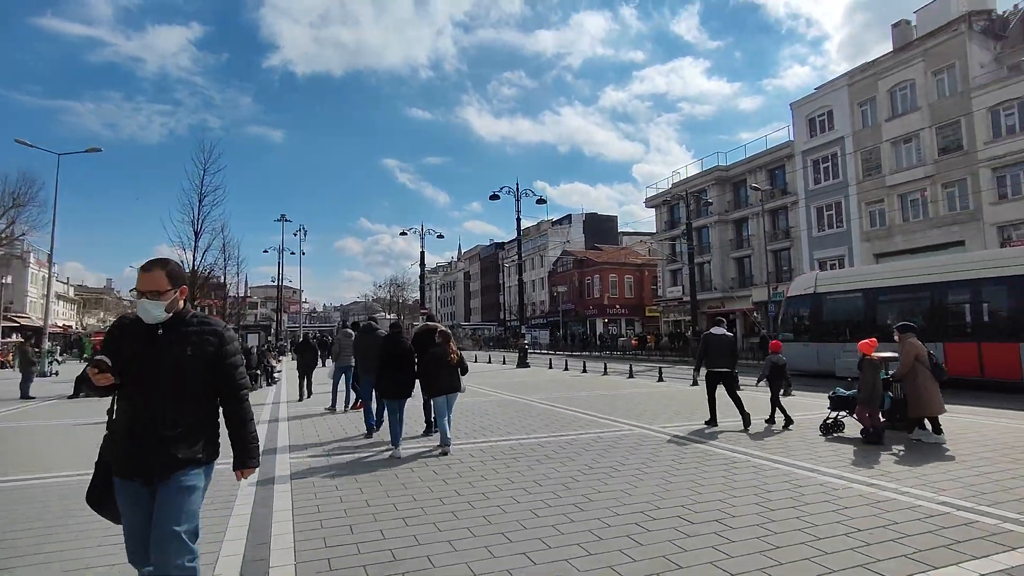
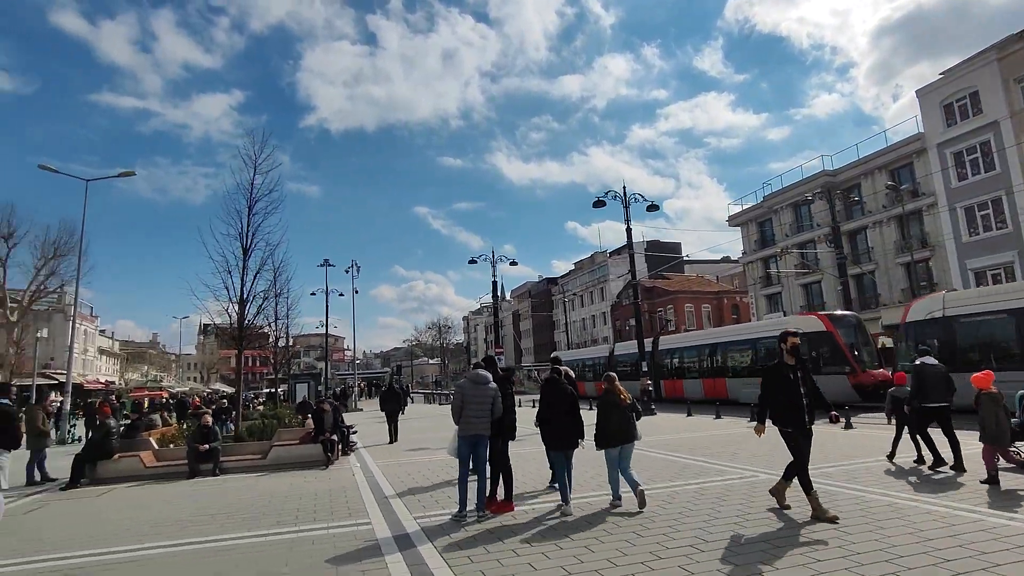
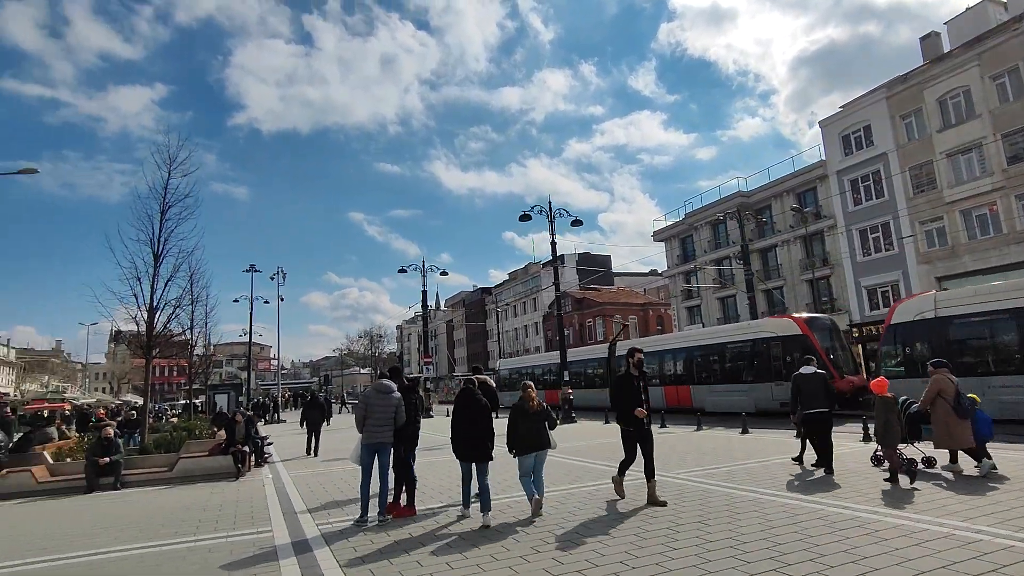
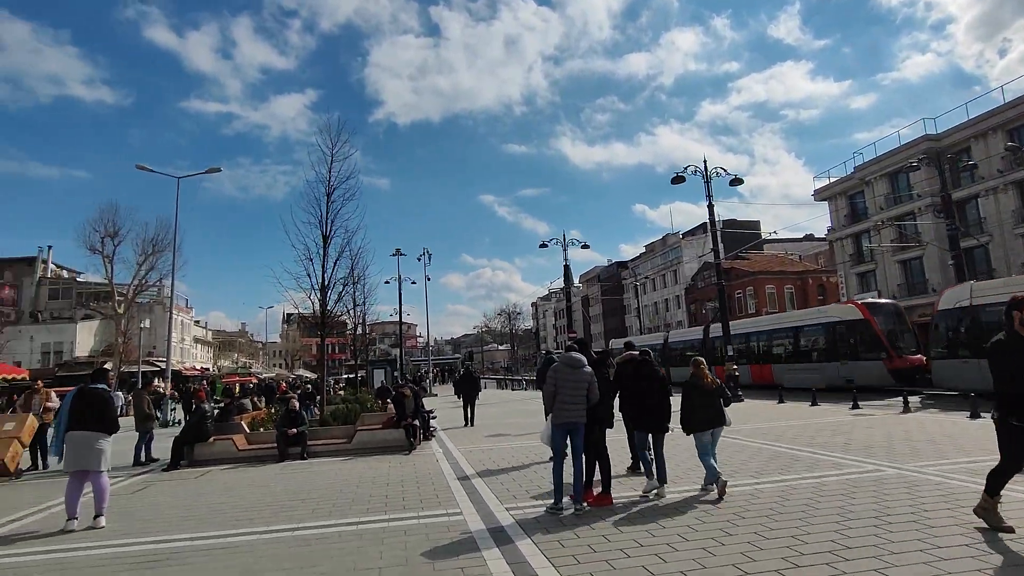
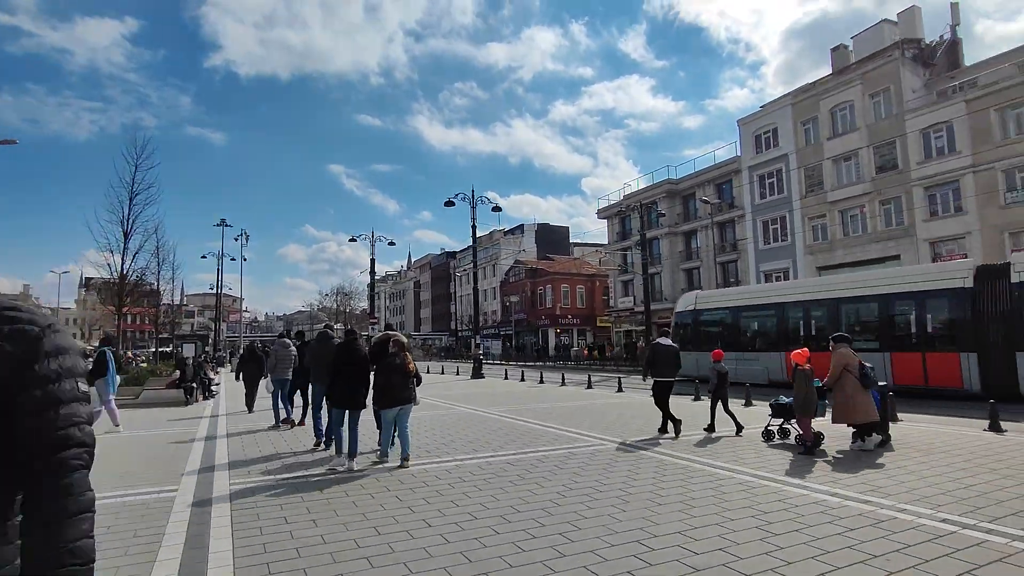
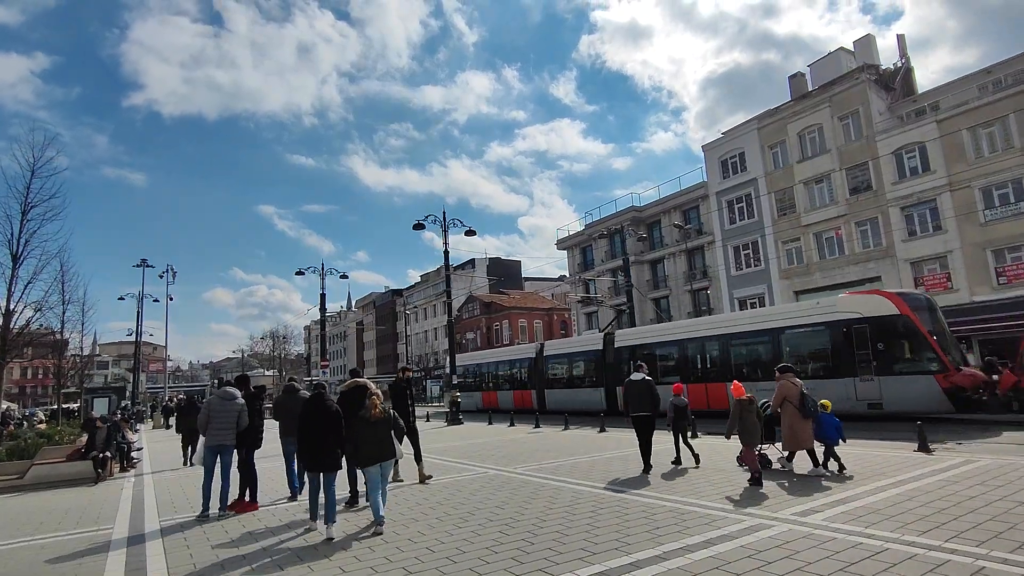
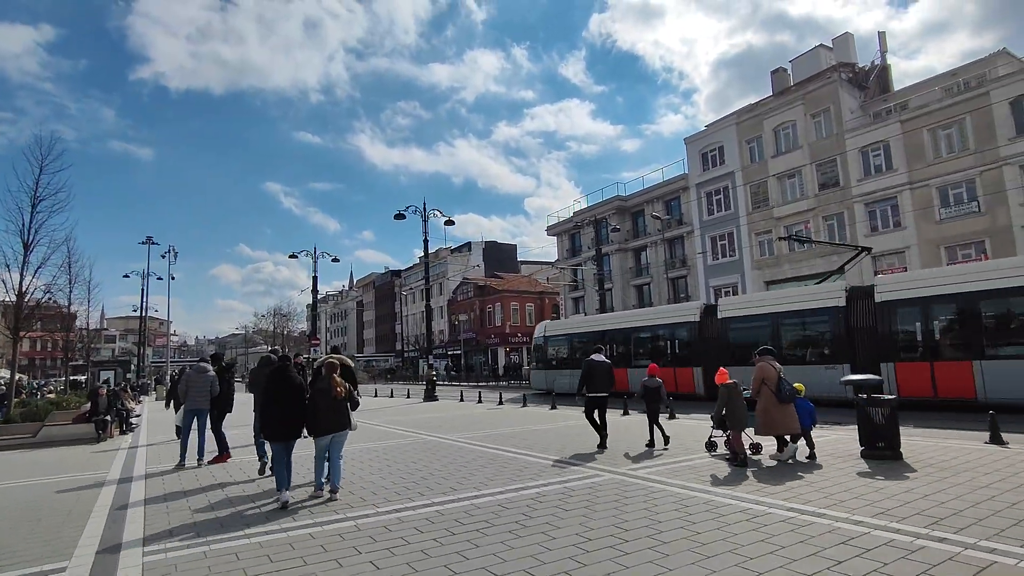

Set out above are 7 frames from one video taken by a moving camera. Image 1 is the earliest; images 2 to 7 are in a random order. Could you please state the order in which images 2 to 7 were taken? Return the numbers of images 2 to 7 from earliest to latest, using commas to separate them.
5, 7, 6, 3, 2, 4
